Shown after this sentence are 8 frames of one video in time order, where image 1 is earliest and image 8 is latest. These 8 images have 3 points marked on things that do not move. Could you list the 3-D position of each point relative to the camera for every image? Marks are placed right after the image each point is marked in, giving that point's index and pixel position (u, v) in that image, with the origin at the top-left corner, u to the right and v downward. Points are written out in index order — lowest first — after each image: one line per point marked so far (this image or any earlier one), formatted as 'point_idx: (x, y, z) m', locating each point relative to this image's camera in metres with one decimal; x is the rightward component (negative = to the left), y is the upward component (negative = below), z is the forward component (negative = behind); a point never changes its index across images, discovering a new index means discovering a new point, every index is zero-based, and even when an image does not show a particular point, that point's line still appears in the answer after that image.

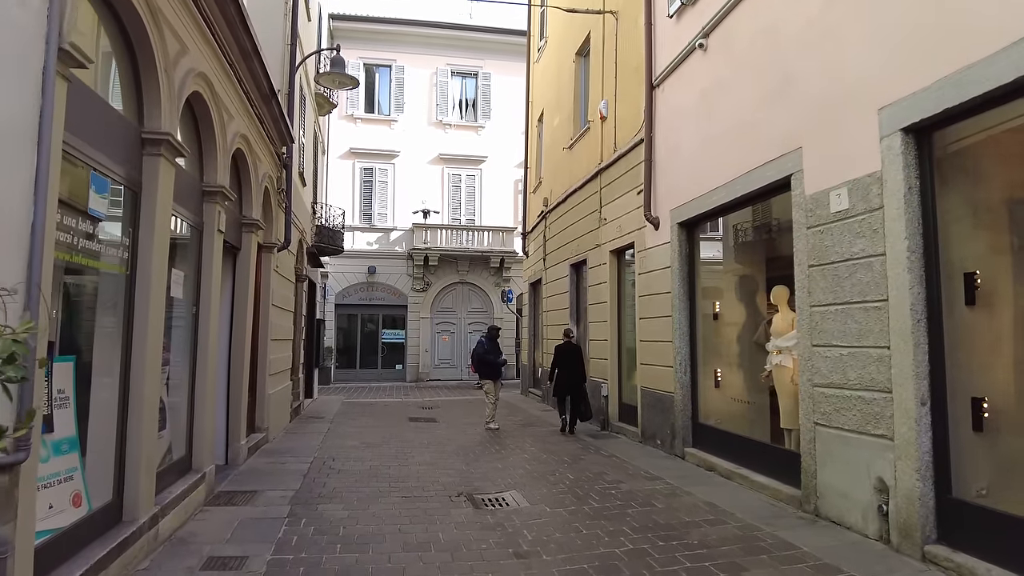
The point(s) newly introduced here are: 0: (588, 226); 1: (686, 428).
0: (+1.3, +1.1, +10.9) m
1: (+2.1, -1.6, +7.5) m
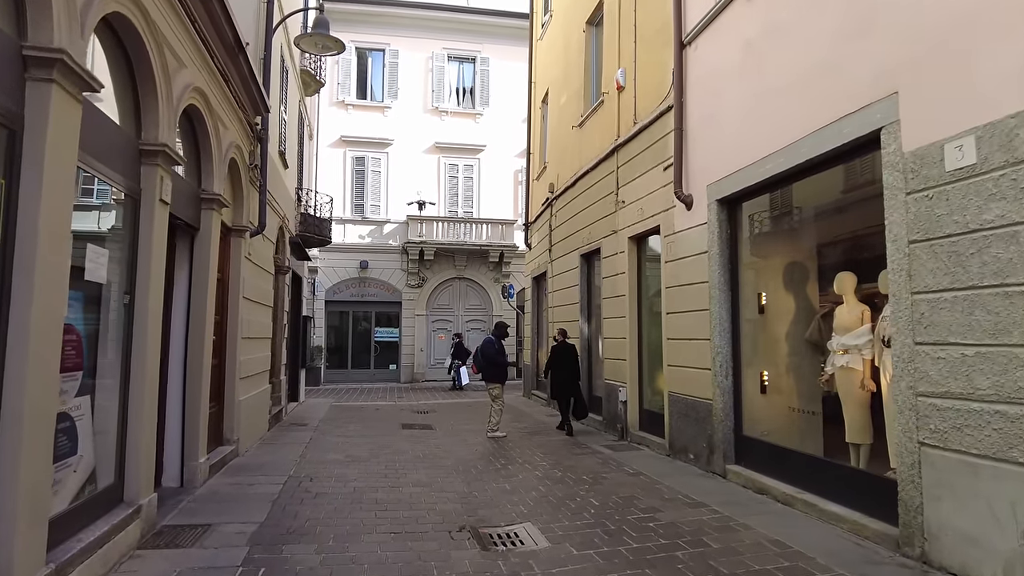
0: (+1.4, +1.2, +9.7) m
1: (+2.2, -1.5, +6.4) m
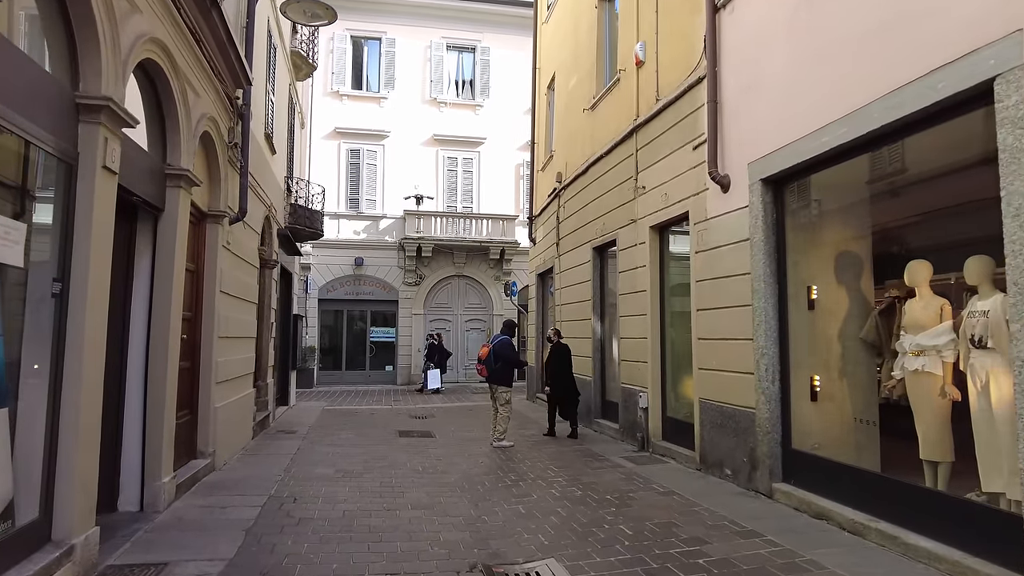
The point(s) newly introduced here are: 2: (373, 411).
0: (+1.5, +1.2, +8.9) m
1: (+2.3, -1.5, +5.6) m
2: (-2.9, -2.6, +13.3) m
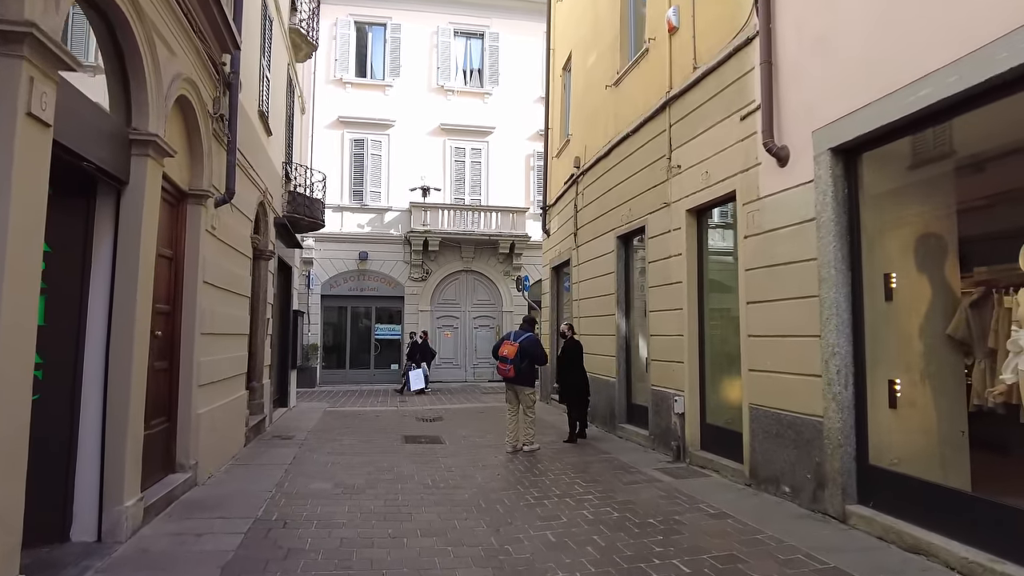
0: (+1.7, +1.3, +8.1) m
1: (+2.5, -1.4, +4.8) m
2: (-2.6, -2.4, +12.5) m
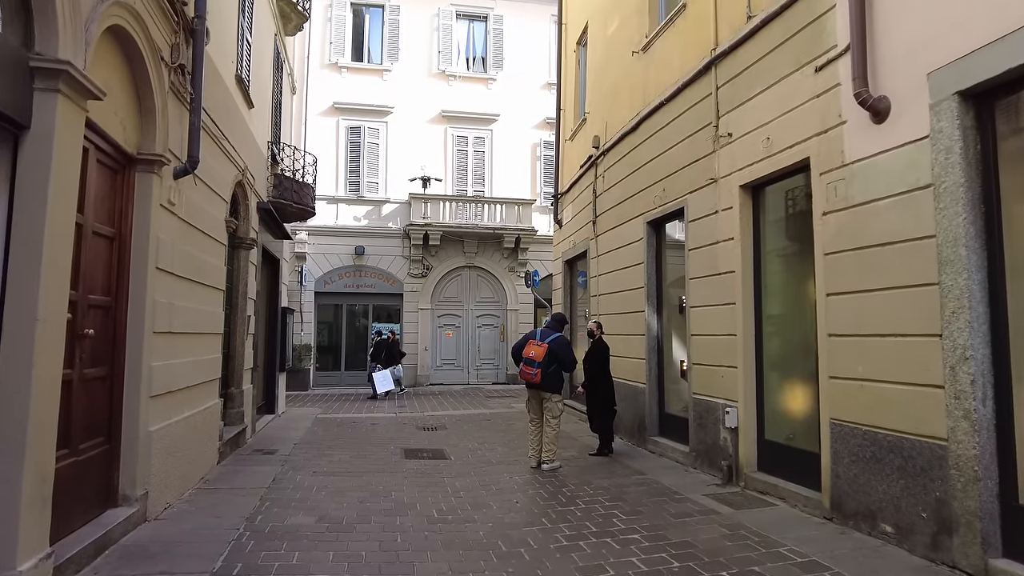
0: (+1.9, +1.4, +6.9) m
1: (+2.7, -1.3, +3.6) m
2: (-2.4, -2.4, +11.4) m
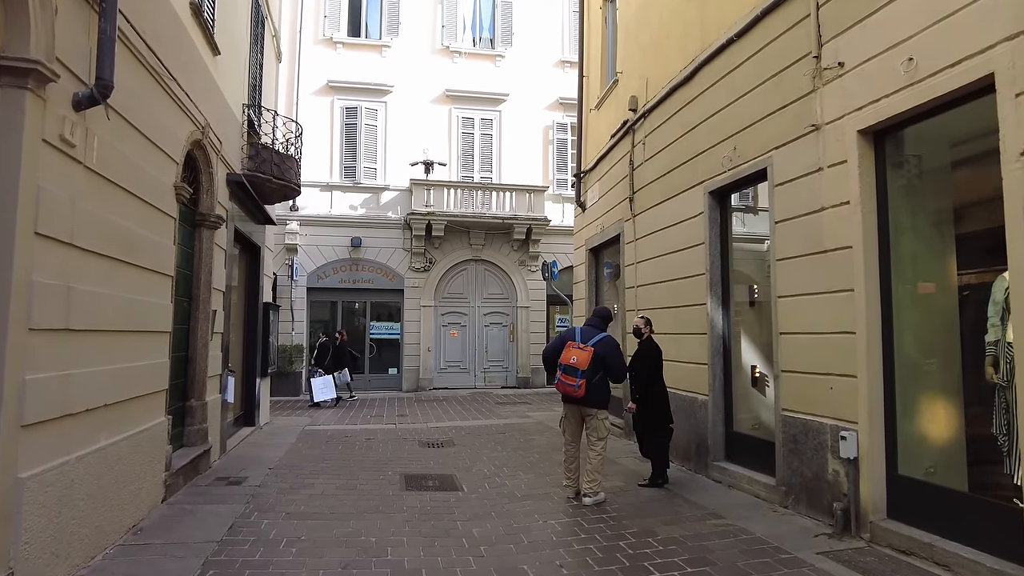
0: (+2.2, +1.6, +5.3) m
1: (+3.0, -1.2, +2.0) m
2: (-2.1, -2.2, +9.8) m
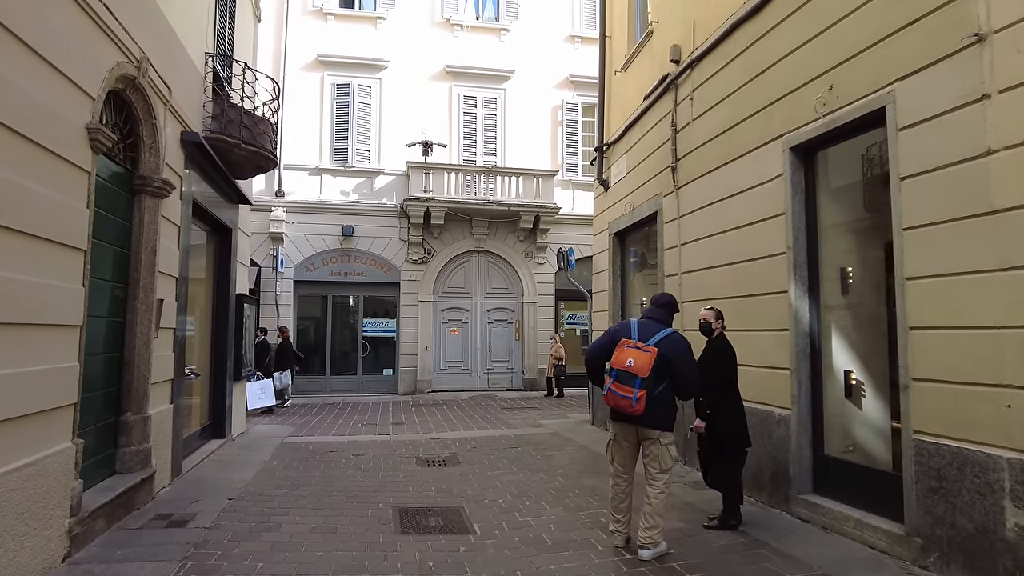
0: (+2.4, +1.7, +3.9) m
1: (+3.2, -1.0, +0.6) m
2: (-2.0, -2.1, +8.4) m
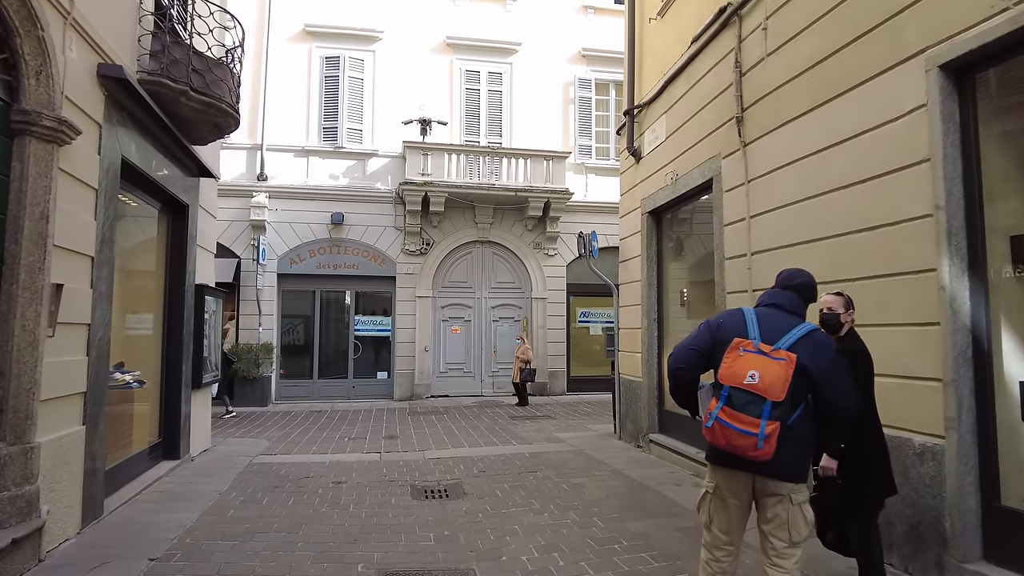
0: (+2.6, +1.8, +2.4) m
1: (+3.4, -0.9, -0.9) m
2: (-1.8, -2.0, +6.8) m
